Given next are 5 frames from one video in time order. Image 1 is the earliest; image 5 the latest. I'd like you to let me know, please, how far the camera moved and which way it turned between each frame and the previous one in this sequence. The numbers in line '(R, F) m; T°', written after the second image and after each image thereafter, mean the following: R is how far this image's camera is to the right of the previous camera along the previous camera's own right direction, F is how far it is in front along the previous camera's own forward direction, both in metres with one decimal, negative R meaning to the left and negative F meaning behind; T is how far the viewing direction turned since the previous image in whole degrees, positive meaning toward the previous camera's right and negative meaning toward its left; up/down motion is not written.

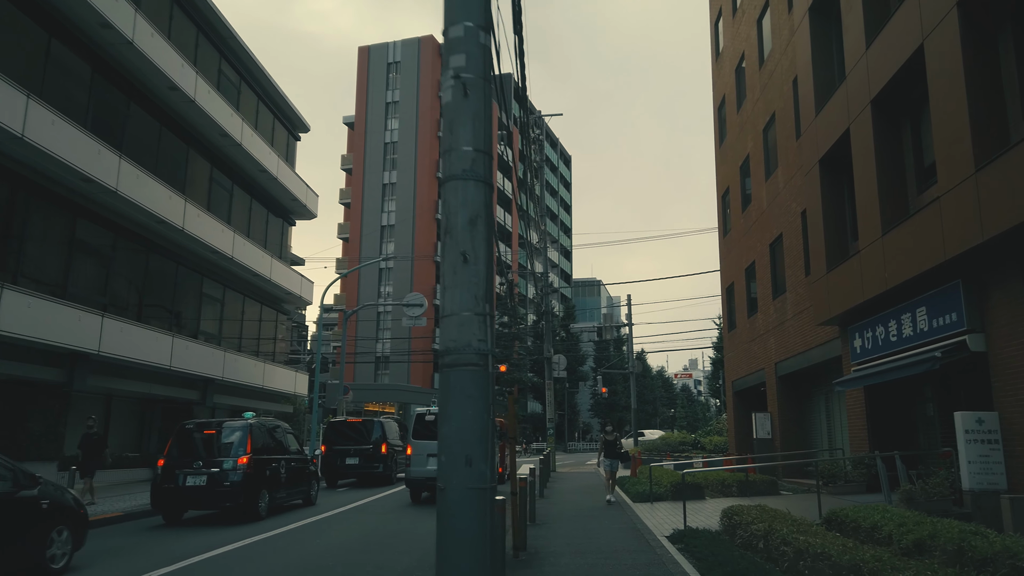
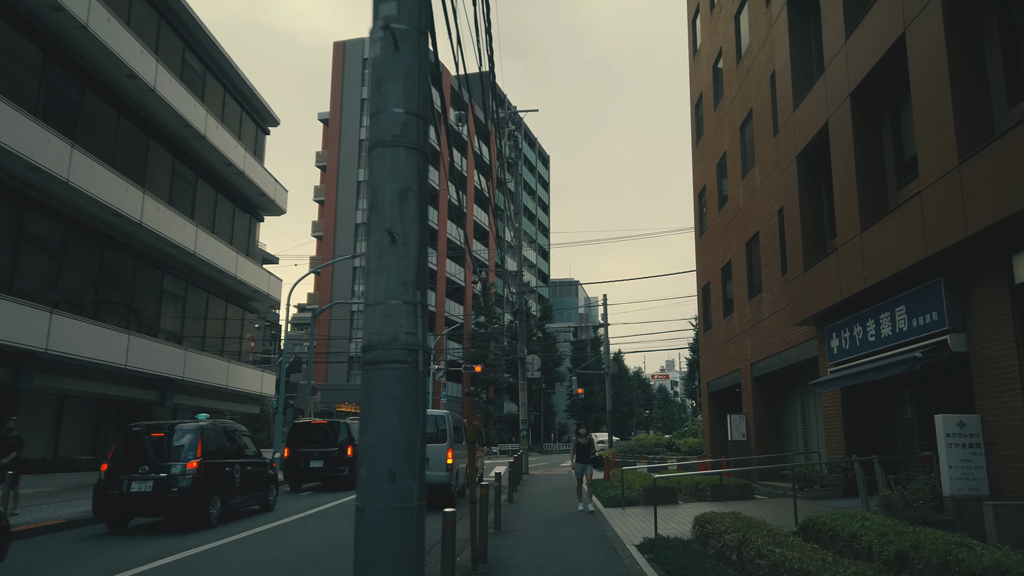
(+0.2, +0.6) m; +2°
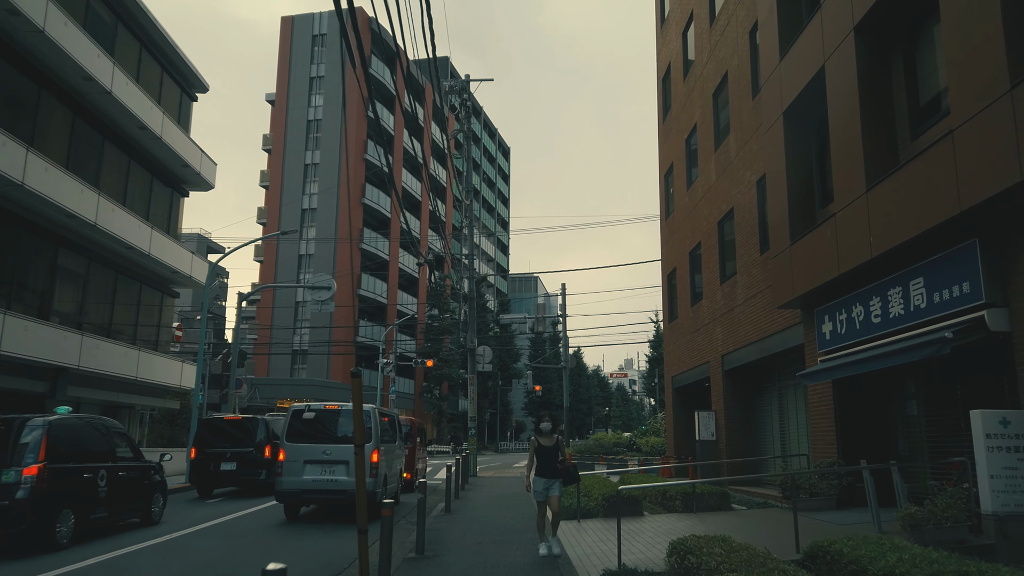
(+0.4, +2.4) m; +3°
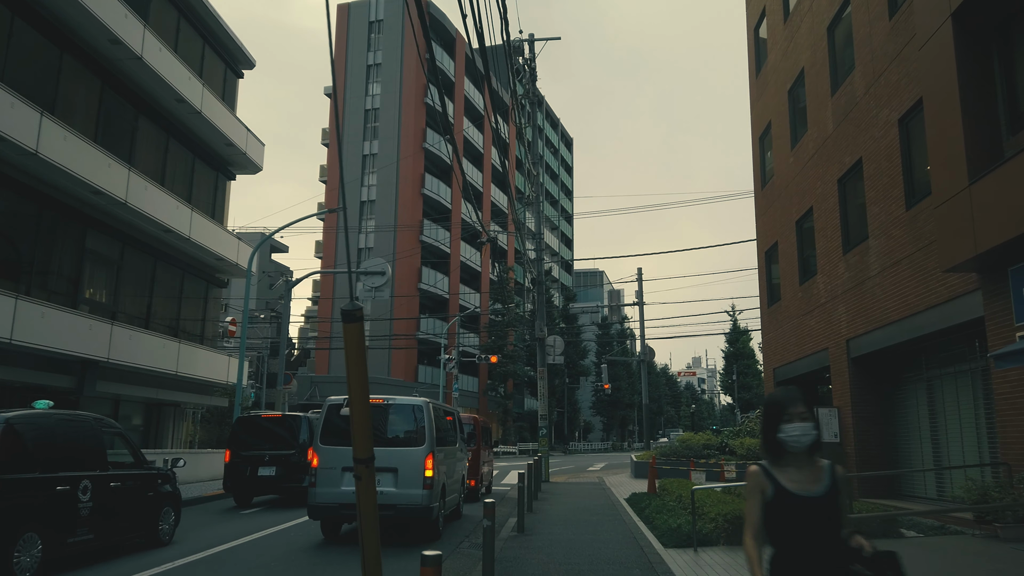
(-0.4, +2.8) m; -5°
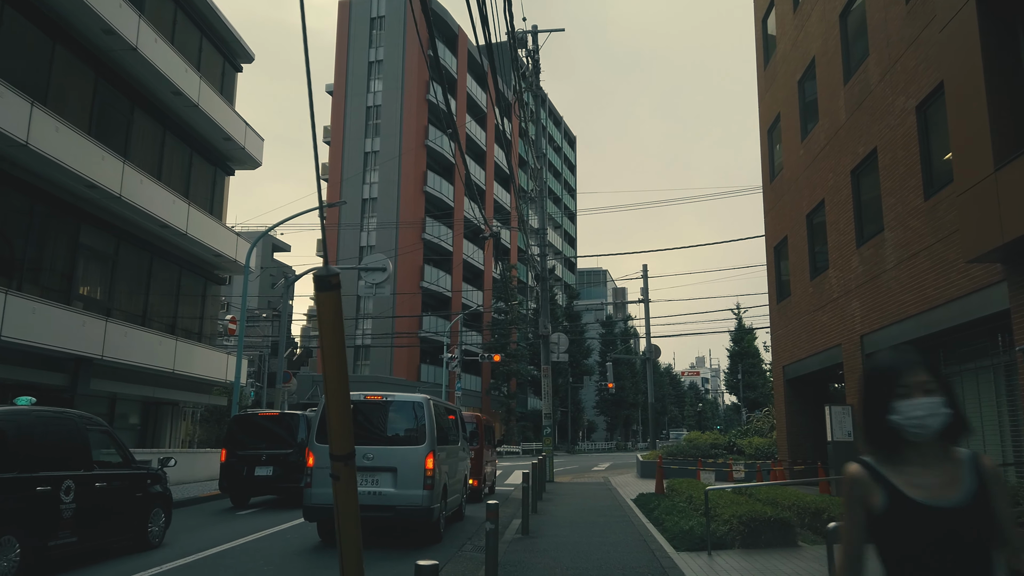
(0.0, +0.4) m; 0°
